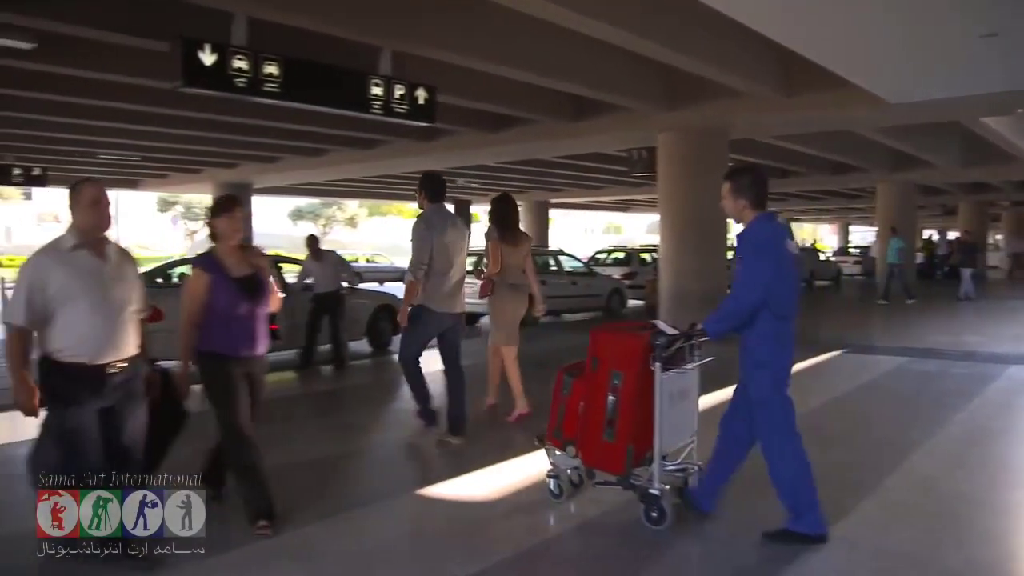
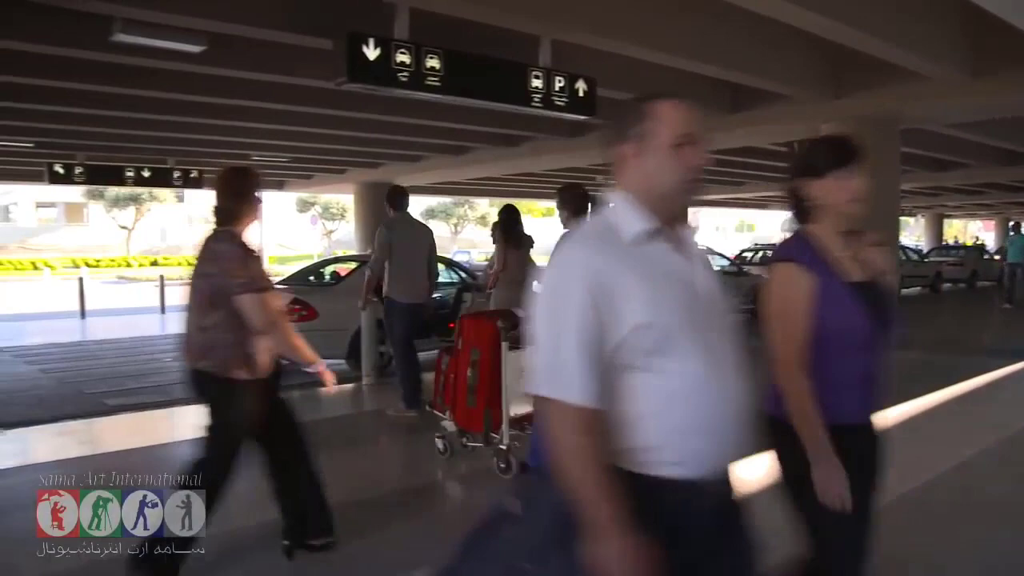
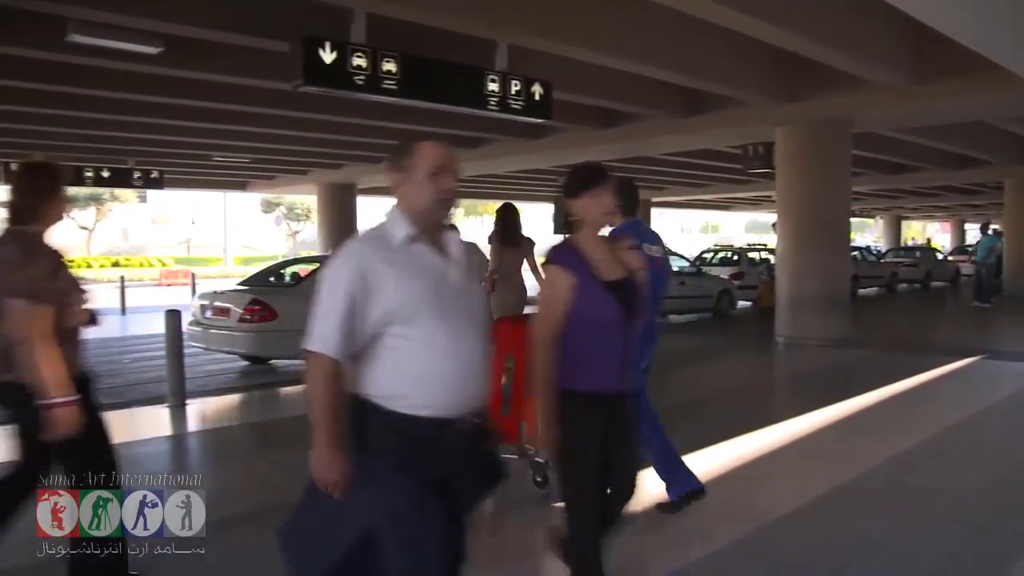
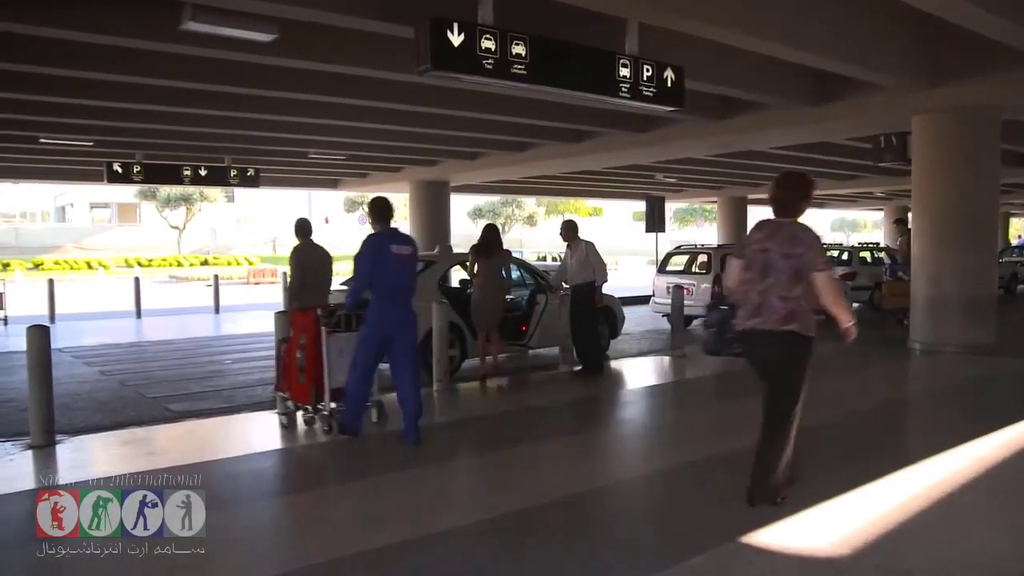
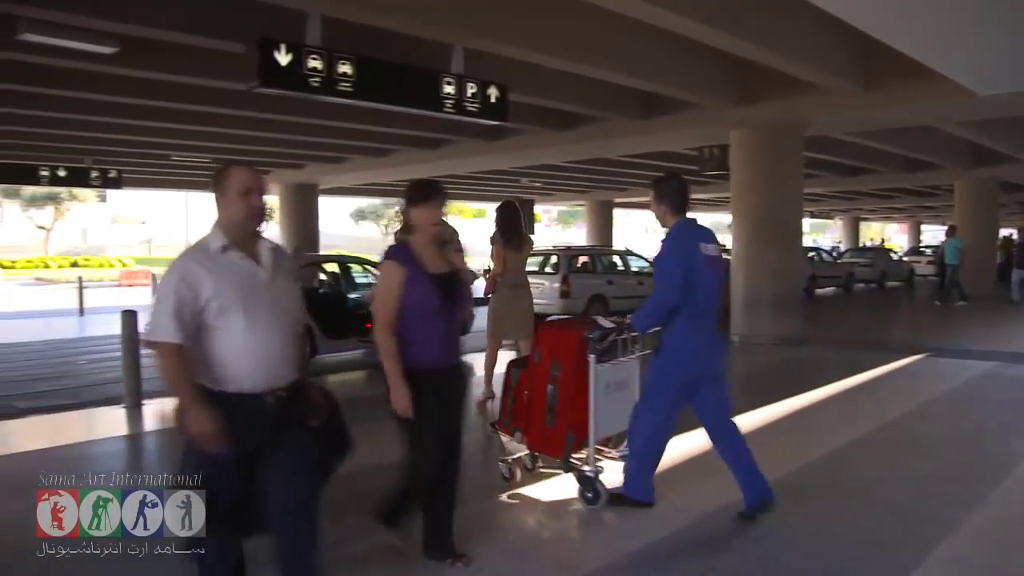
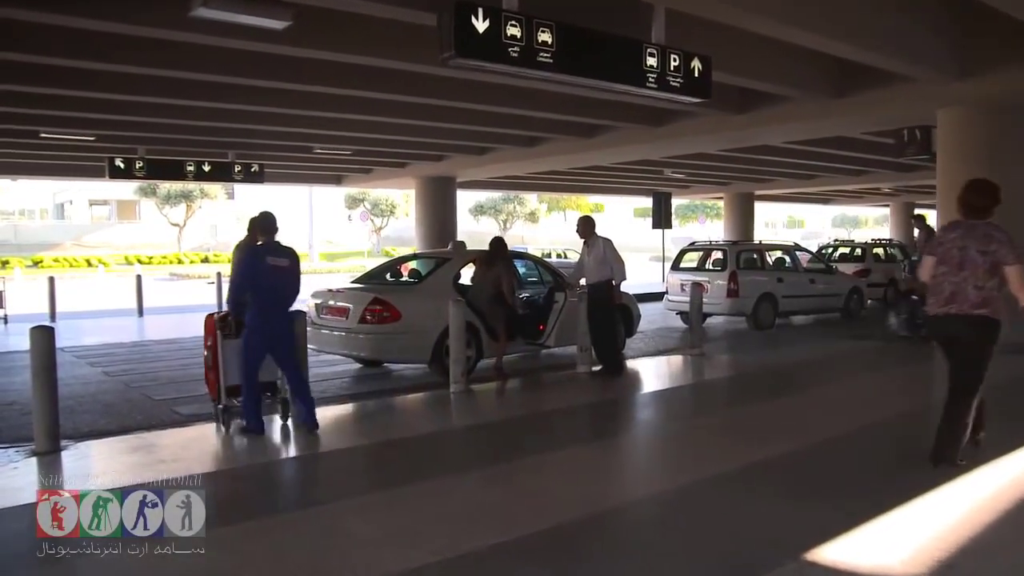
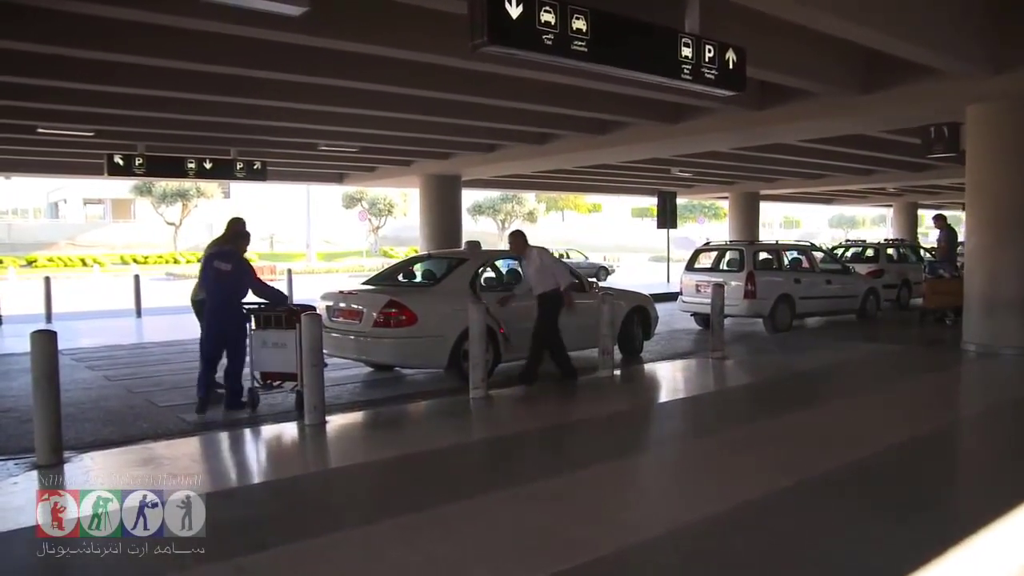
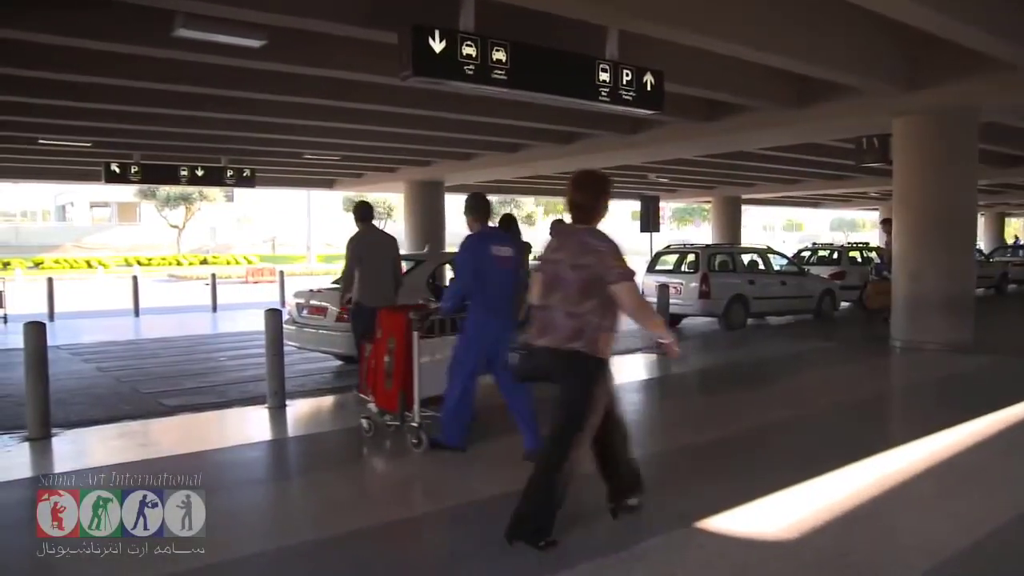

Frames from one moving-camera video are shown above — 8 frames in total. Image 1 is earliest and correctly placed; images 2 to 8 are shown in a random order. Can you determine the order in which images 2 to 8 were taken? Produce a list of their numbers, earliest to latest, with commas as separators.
5, 3, 2, 8, 4, 6, 7
